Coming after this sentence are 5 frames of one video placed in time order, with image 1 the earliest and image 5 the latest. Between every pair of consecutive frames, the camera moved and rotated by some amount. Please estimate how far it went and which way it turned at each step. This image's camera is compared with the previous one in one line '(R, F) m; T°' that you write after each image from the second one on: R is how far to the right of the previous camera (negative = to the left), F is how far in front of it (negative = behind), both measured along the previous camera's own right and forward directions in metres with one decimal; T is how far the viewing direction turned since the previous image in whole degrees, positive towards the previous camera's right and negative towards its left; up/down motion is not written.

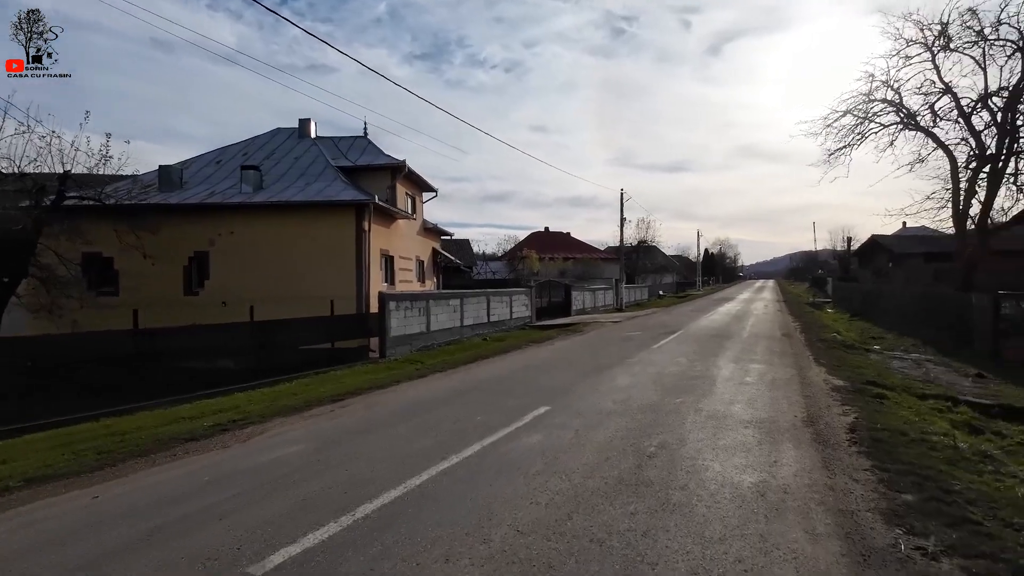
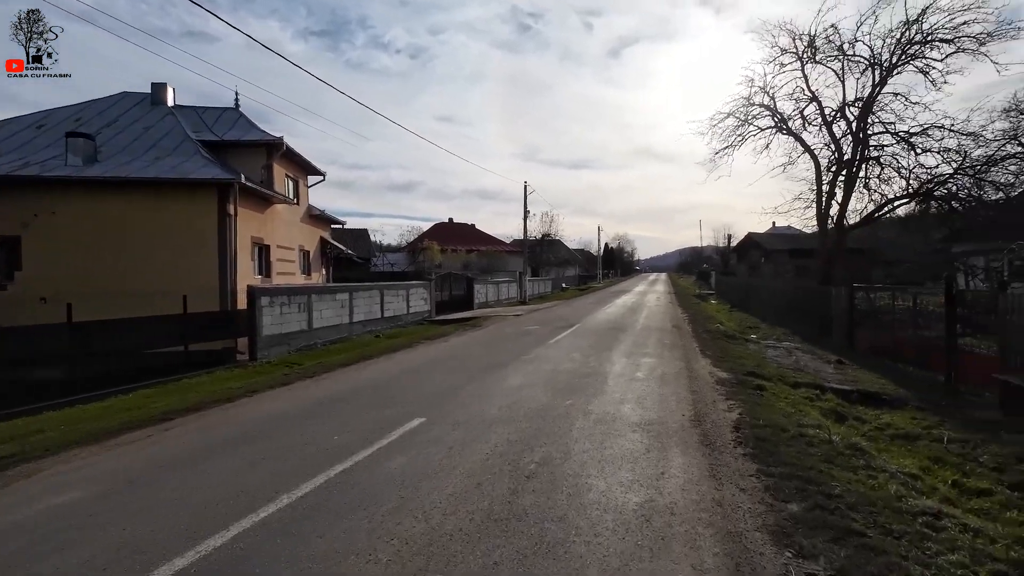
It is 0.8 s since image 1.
(+0.5, +0.8) m; +11°
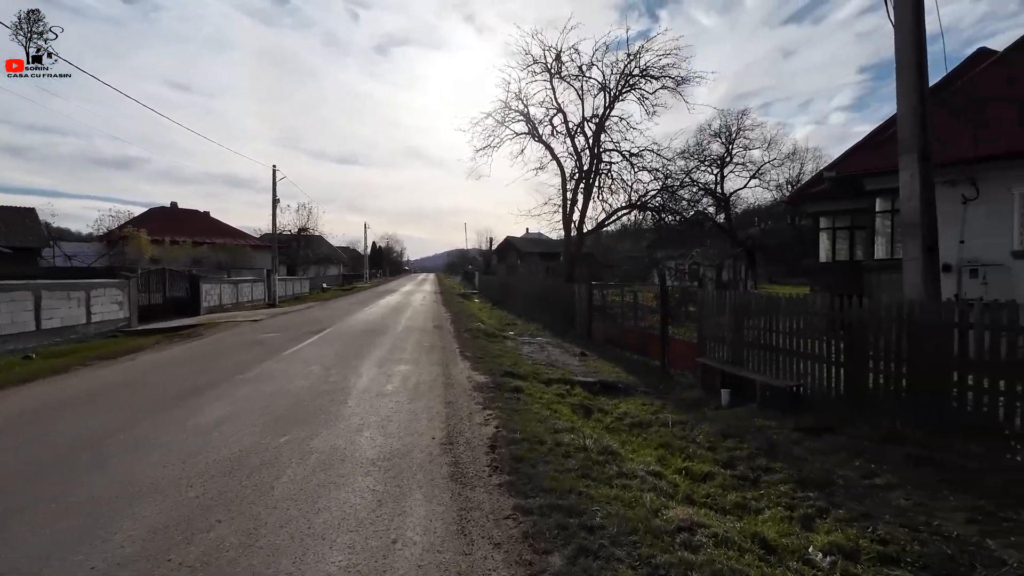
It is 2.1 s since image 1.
(+0.7, +1.3) m; +26°
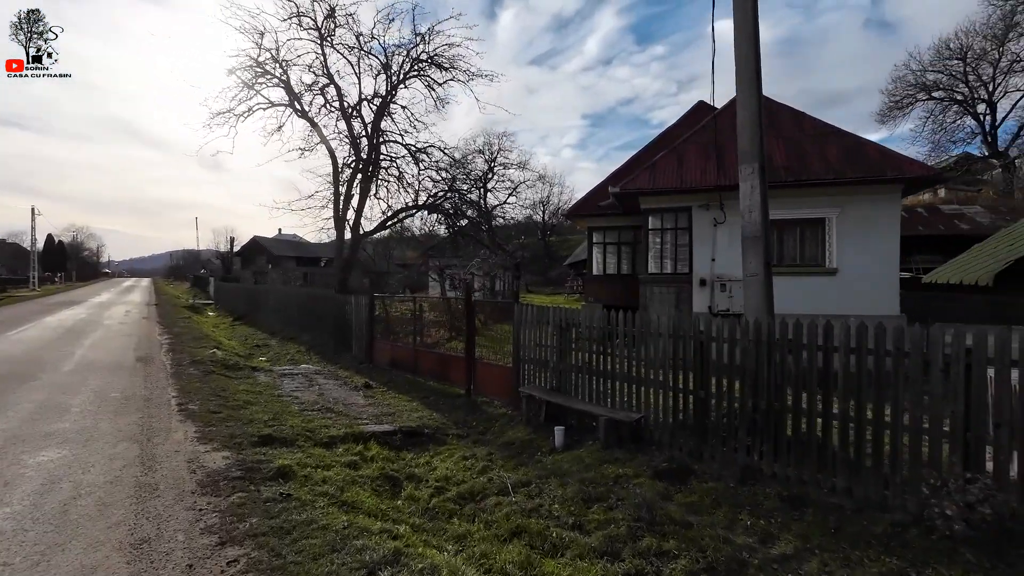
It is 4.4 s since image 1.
(-0.2, +2.5) m; +27°
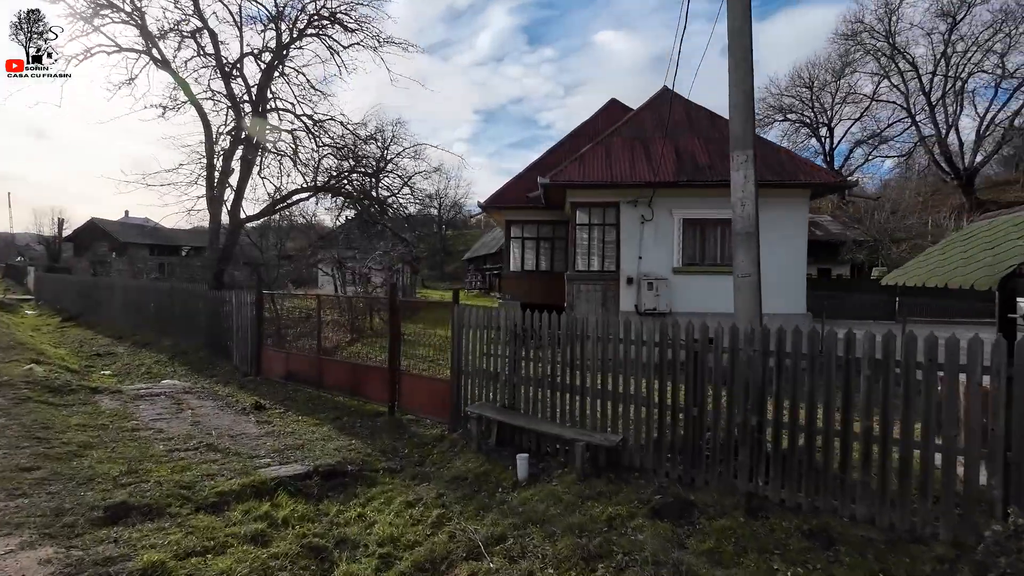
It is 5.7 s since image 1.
(-0.8, +1.4) m; +13°
